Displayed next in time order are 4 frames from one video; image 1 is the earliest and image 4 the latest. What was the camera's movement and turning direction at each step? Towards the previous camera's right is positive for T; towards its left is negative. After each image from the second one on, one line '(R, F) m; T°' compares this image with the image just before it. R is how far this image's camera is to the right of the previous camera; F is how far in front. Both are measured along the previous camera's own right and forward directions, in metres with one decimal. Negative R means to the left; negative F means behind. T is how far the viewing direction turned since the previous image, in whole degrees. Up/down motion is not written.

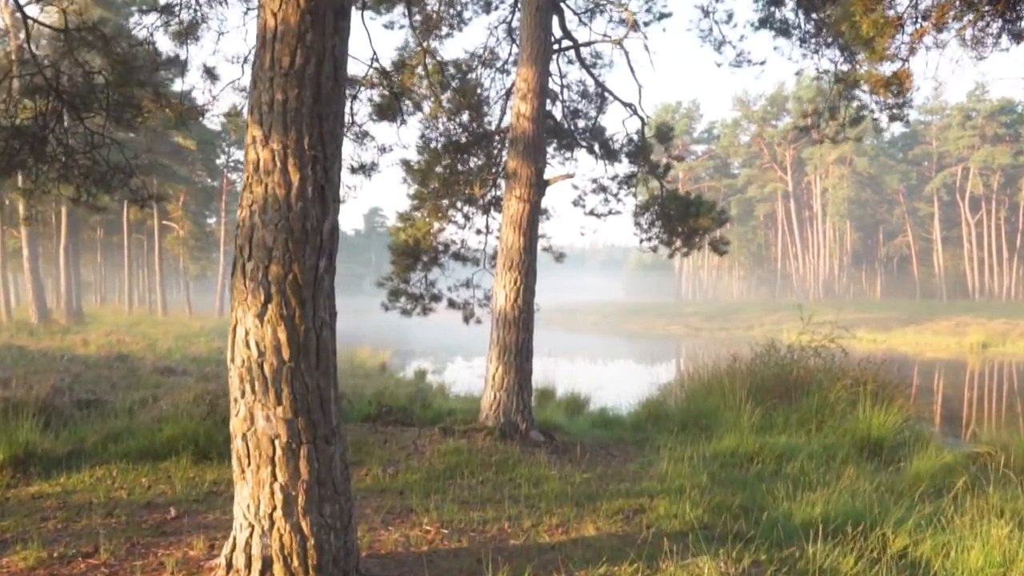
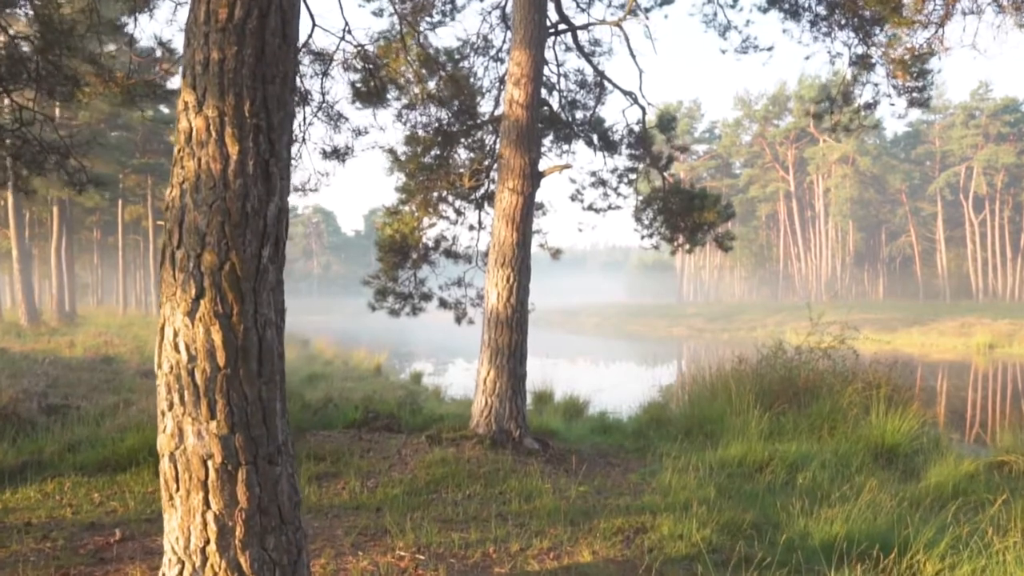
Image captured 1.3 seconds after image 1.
(+0.1, +0.5) m; 0°
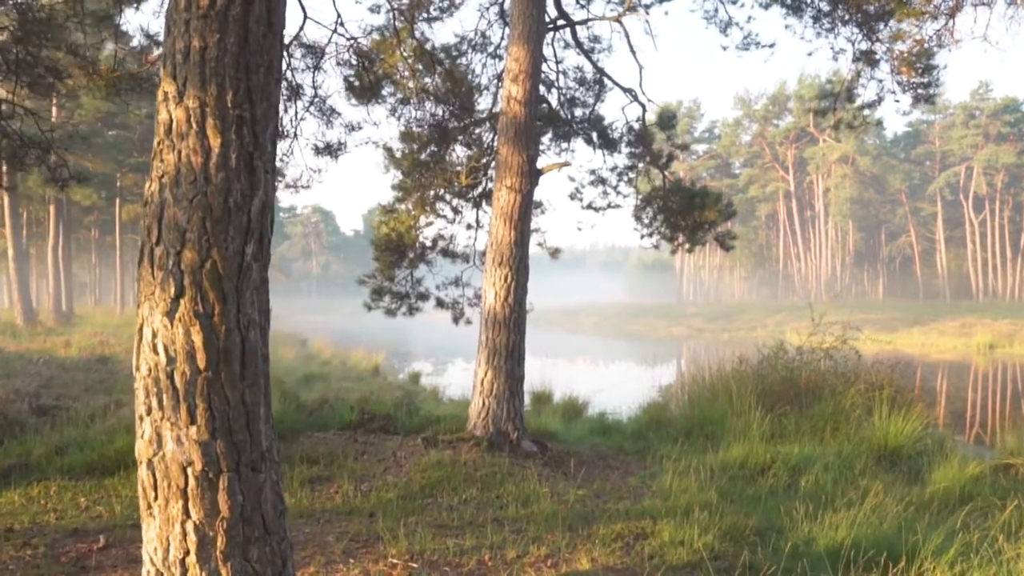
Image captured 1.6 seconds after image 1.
(0.0, +0.1) m; 0°
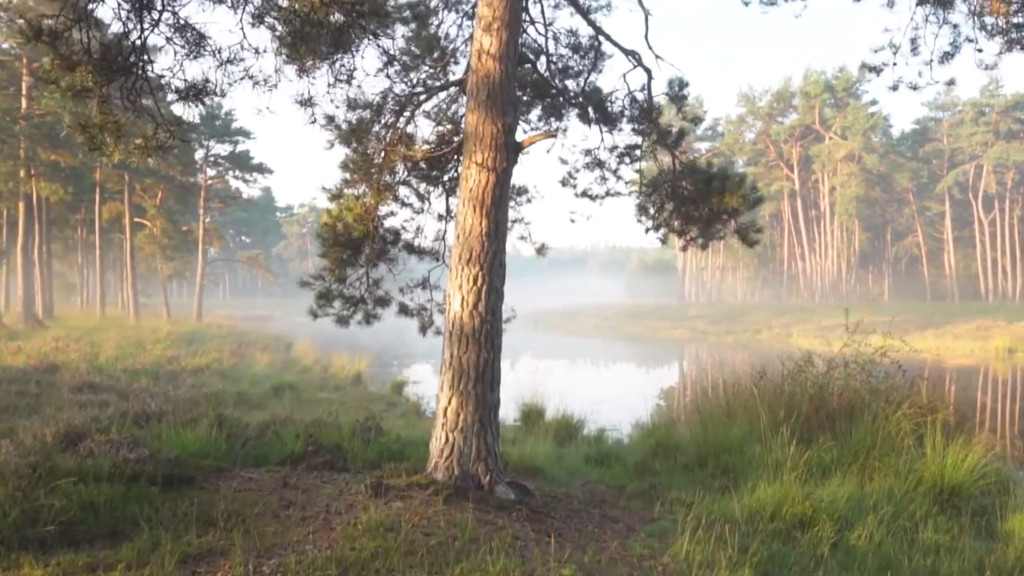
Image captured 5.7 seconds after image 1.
(+0.2, +1.5) m; 0°
